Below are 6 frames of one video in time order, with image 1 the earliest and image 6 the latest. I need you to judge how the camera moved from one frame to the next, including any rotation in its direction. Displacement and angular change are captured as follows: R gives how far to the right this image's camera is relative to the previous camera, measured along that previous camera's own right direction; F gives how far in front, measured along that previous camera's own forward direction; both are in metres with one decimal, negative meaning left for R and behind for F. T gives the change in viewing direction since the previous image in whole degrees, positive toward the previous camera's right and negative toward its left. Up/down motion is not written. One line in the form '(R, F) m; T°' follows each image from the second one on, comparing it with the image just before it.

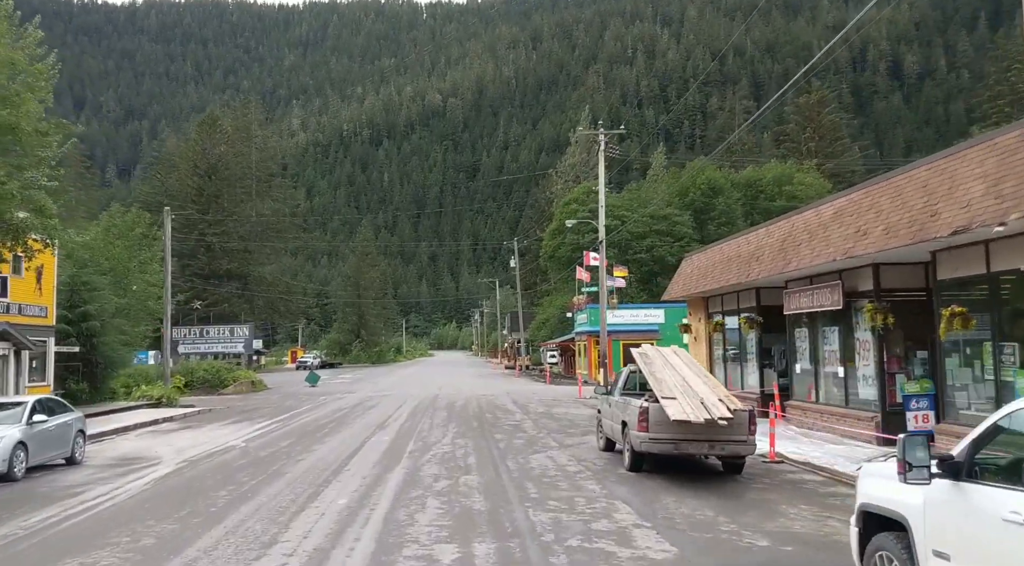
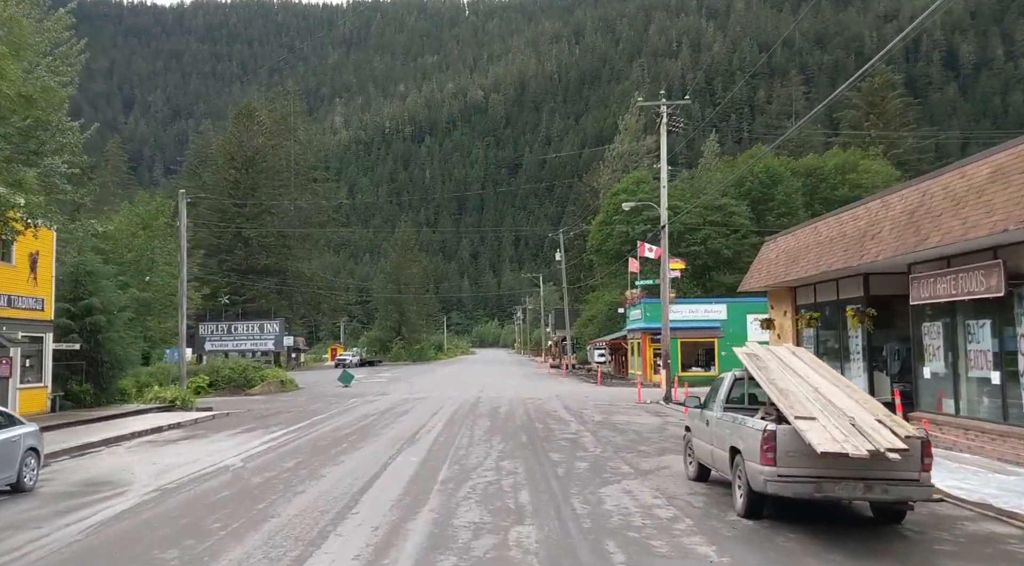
(-0.2, +2.7) m; -3°
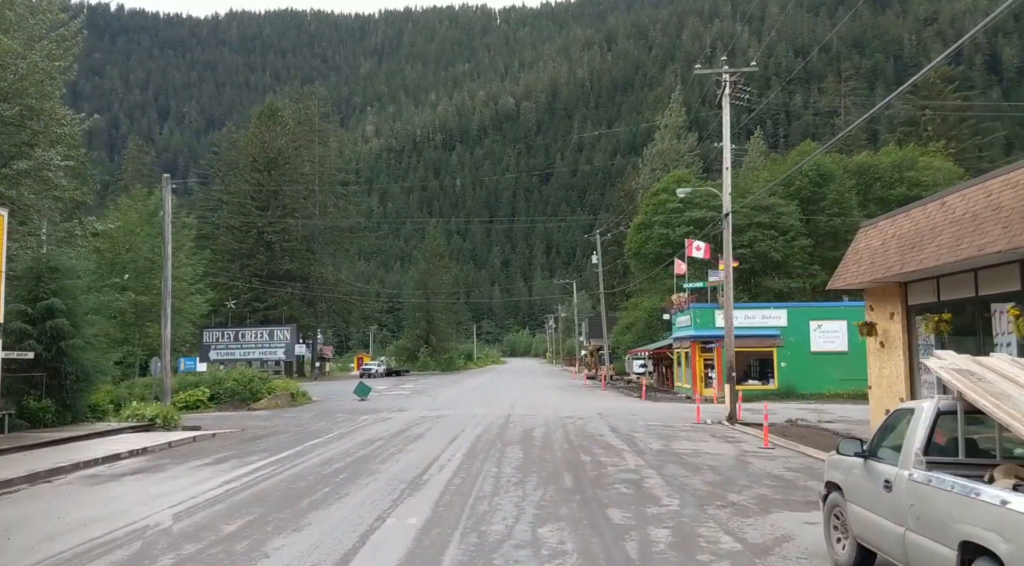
(-0.1, +3.3) m; -2°
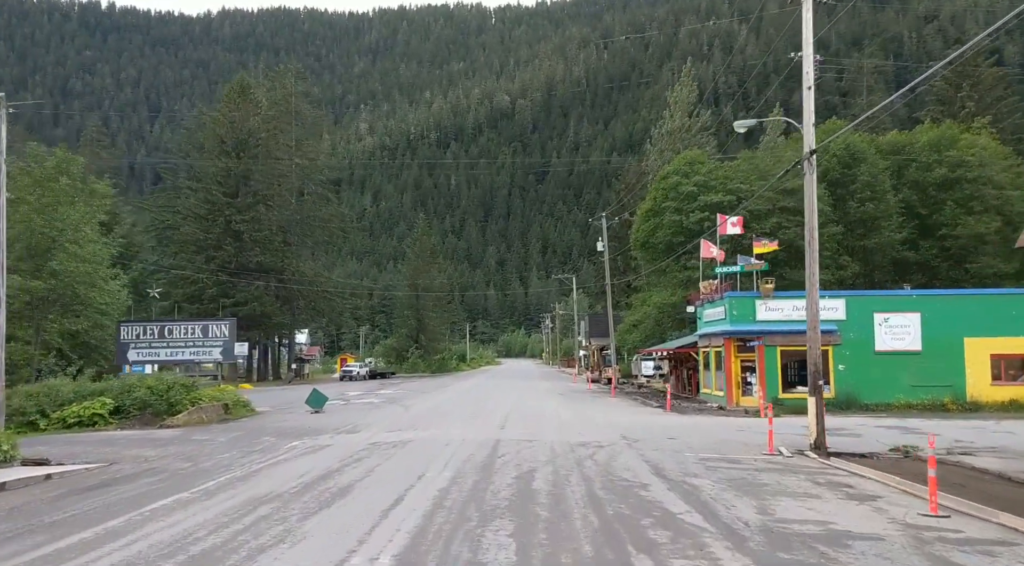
(+0.1, +6.0) m; 0°
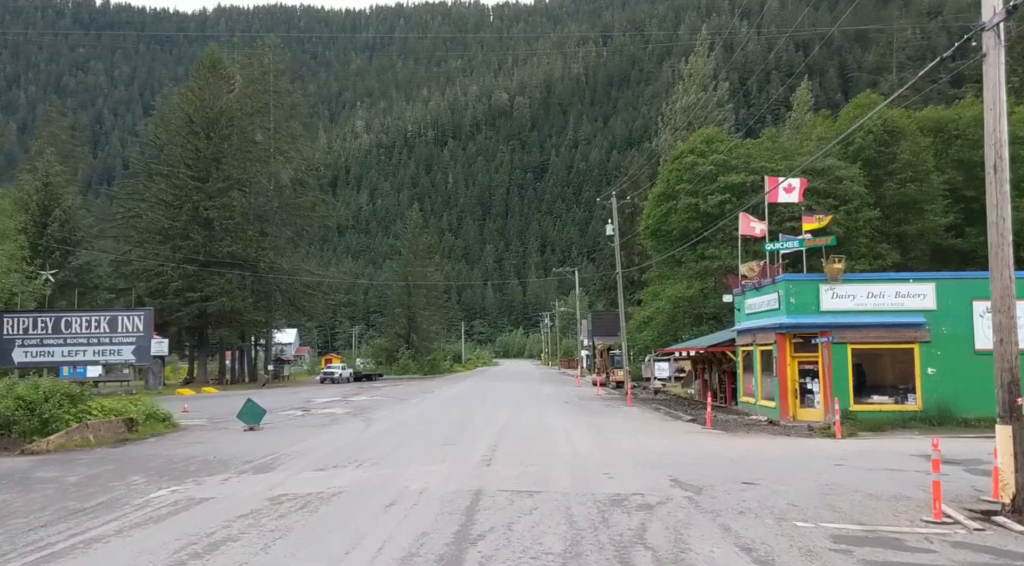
(+0.1, +5.5) m; 0°
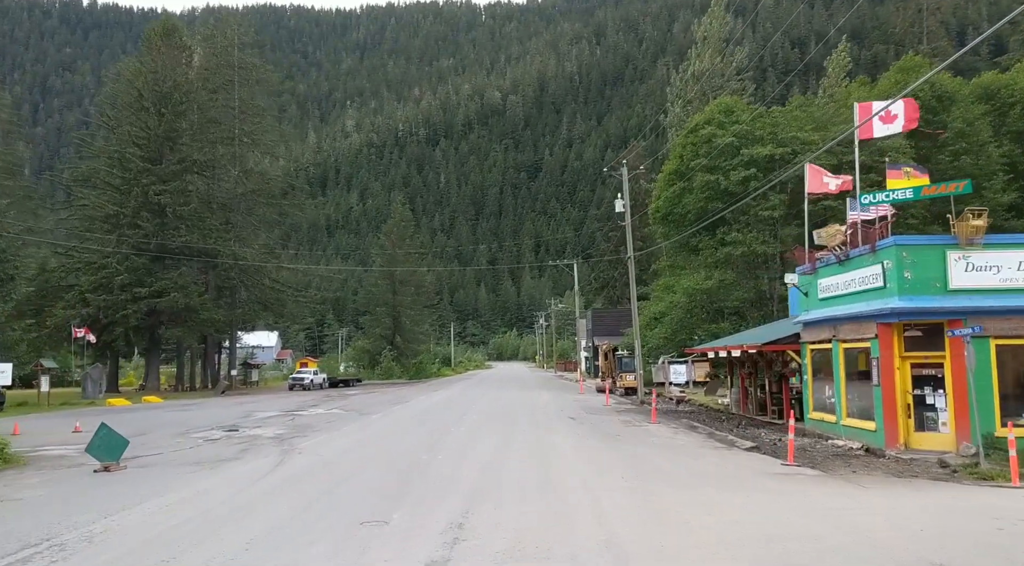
(+0.1, +6.1) m; 0°
